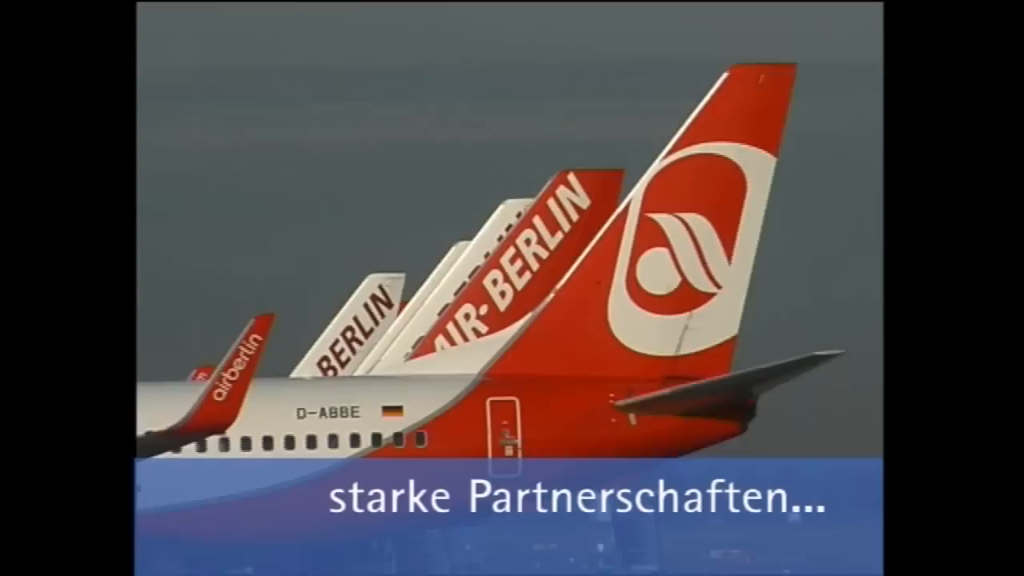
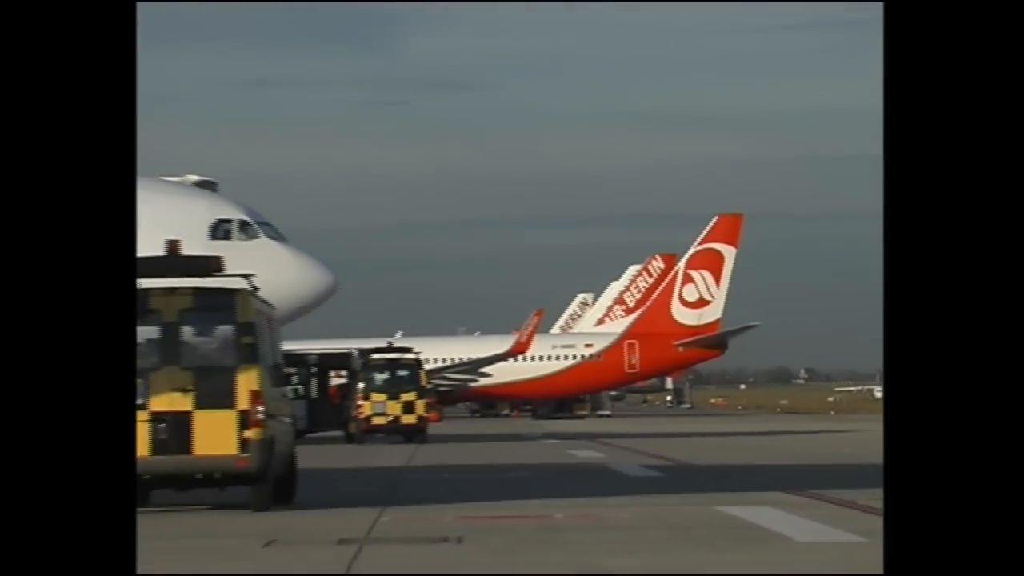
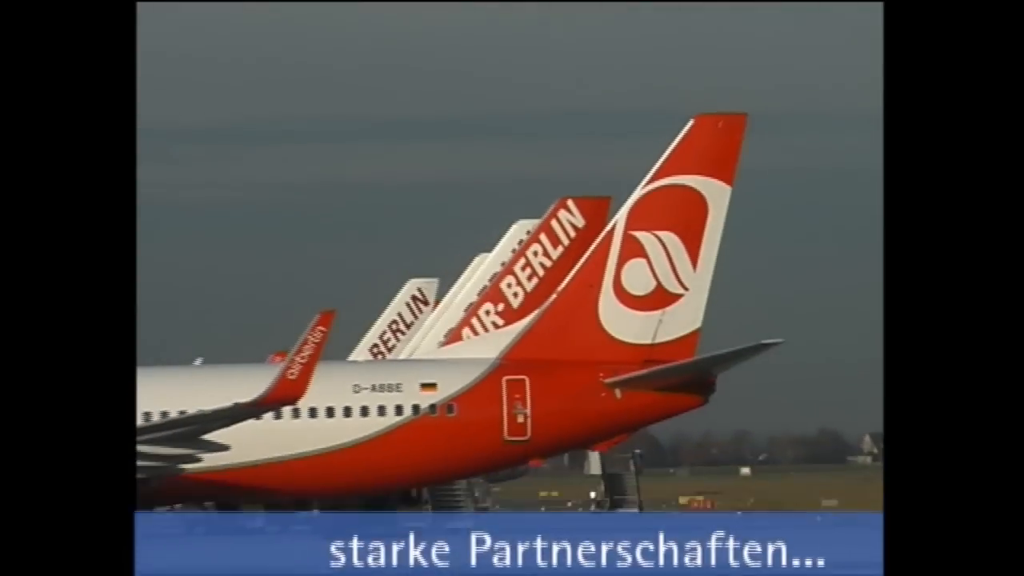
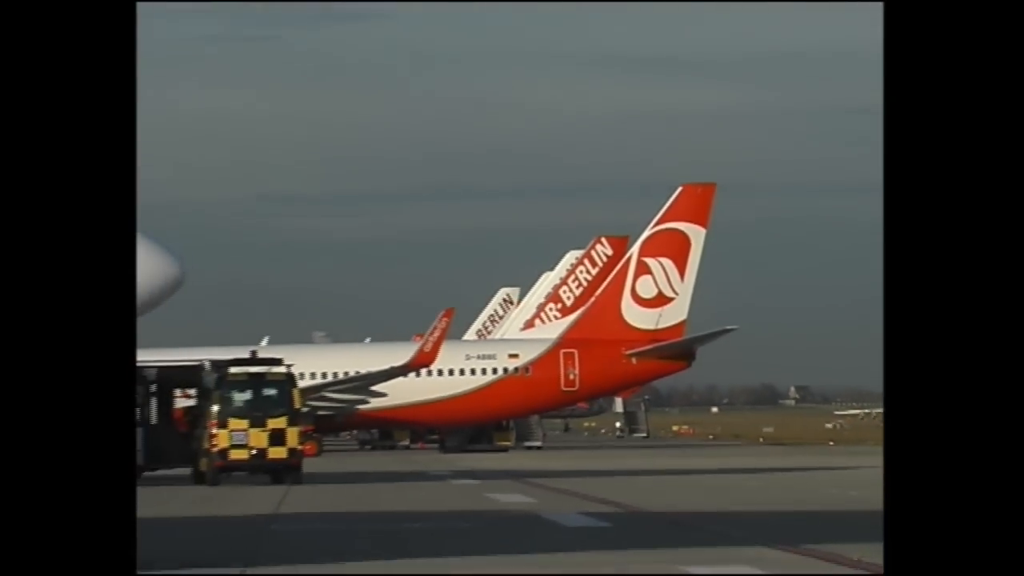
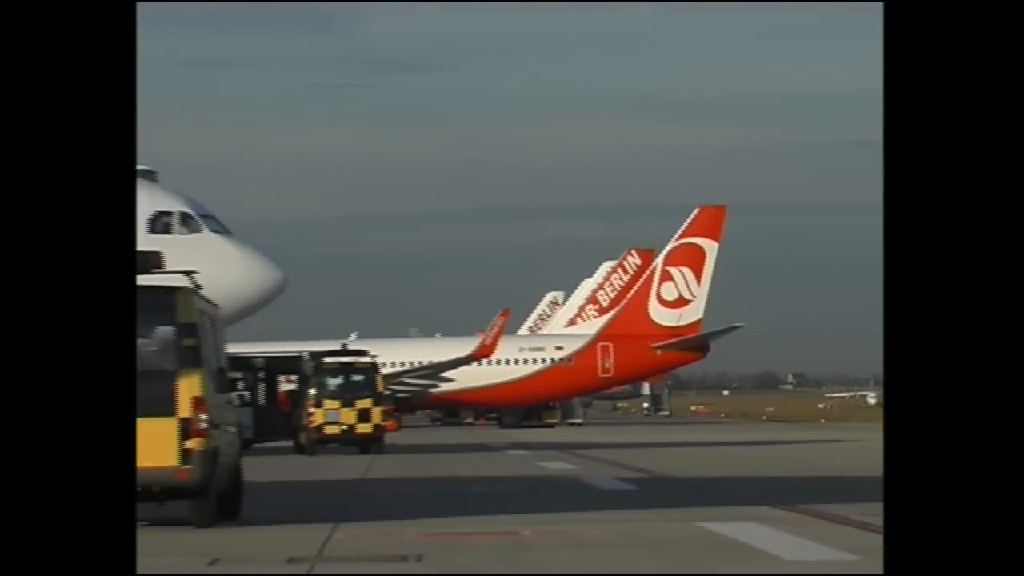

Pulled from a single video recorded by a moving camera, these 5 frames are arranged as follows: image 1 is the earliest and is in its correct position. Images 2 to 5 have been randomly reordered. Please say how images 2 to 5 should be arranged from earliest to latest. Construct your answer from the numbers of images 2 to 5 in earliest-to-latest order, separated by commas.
3, 4, 5, 2
